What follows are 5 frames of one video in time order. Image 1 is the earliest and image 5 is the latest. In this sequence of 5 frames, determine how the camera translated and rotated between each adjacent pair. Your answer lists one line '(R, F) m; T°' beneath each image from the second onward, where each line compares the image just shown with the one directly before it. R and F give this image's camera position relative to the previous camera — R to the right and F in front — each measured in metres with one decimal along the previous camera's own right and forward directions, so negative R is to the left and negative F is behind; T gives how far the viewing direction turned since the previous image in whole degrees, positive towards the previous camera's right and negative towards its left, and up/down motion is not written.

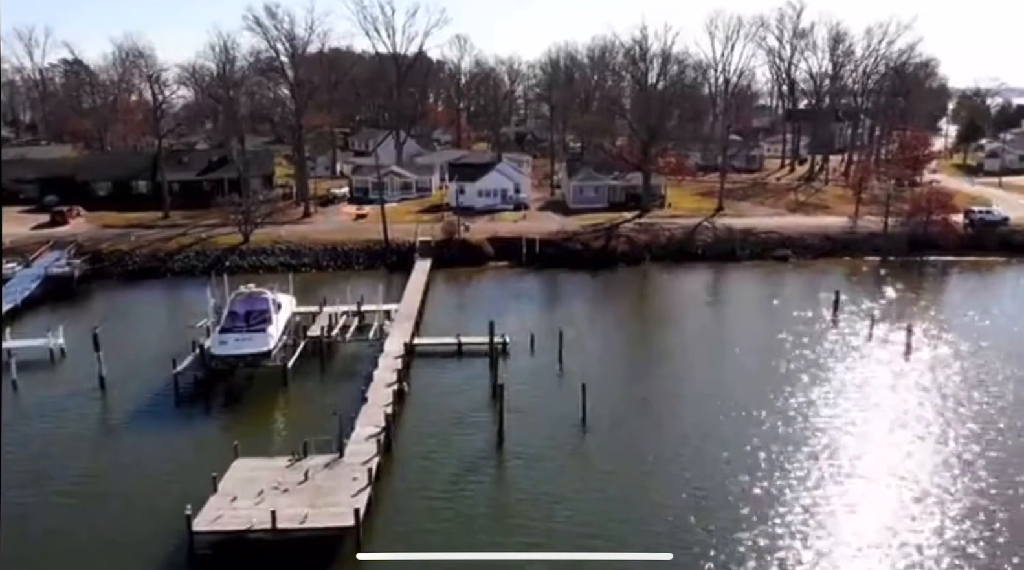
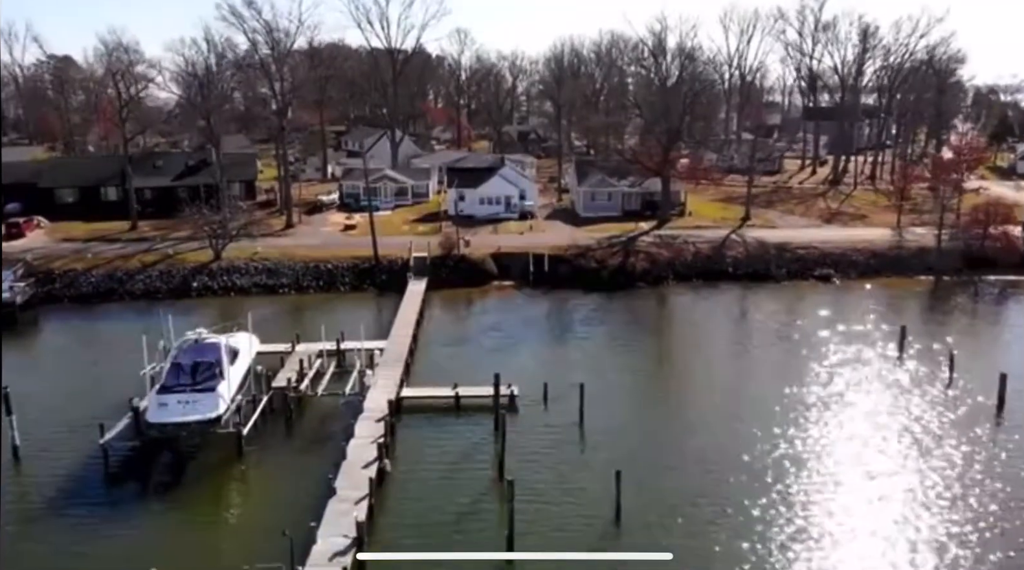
(-0.2, +4.6) m; 0°
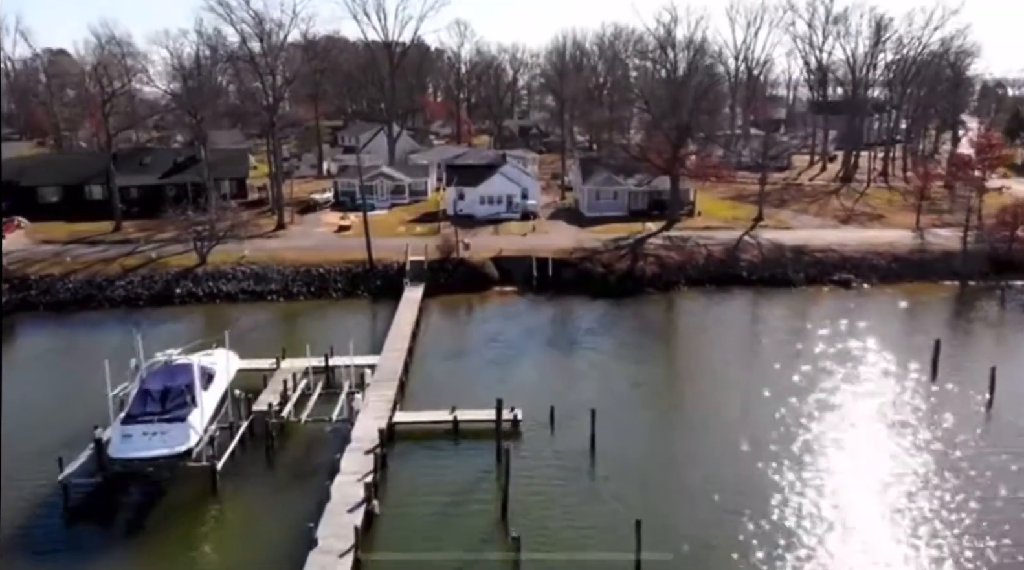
(-0.1, +1.9) m; 0°
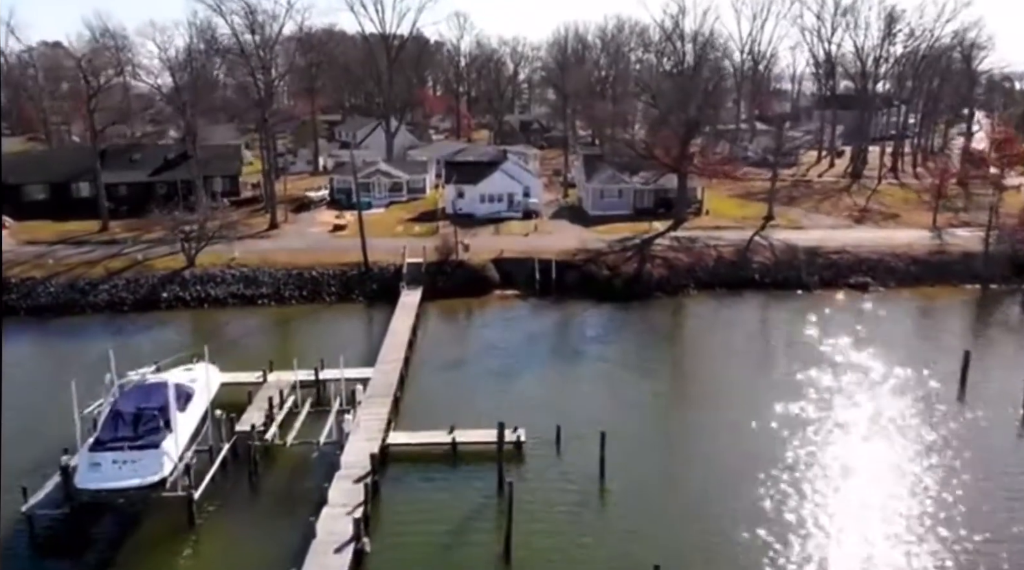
(-0.1, +1.4) m; 0°
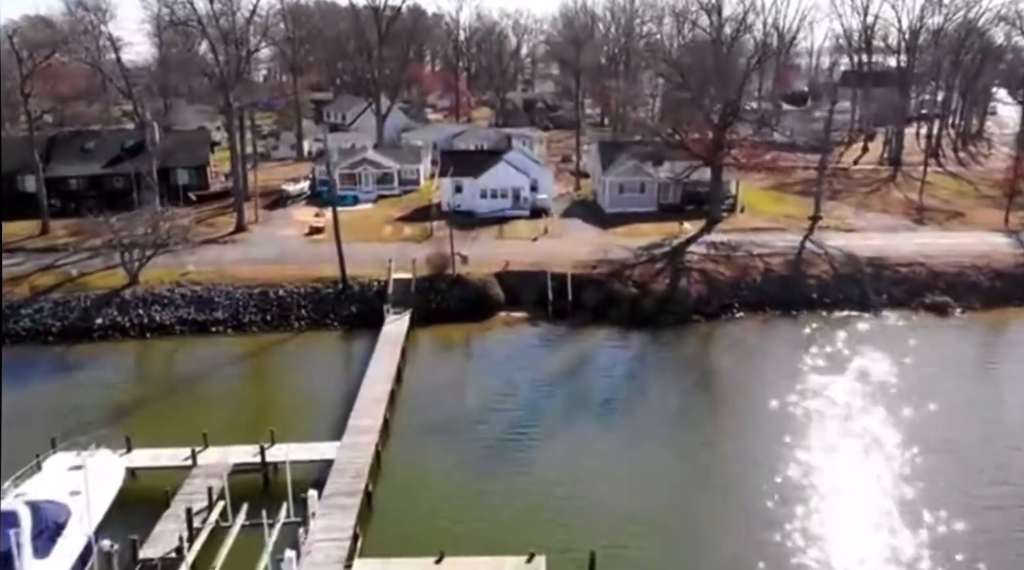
(-0.2, +5.5) m; 0°
